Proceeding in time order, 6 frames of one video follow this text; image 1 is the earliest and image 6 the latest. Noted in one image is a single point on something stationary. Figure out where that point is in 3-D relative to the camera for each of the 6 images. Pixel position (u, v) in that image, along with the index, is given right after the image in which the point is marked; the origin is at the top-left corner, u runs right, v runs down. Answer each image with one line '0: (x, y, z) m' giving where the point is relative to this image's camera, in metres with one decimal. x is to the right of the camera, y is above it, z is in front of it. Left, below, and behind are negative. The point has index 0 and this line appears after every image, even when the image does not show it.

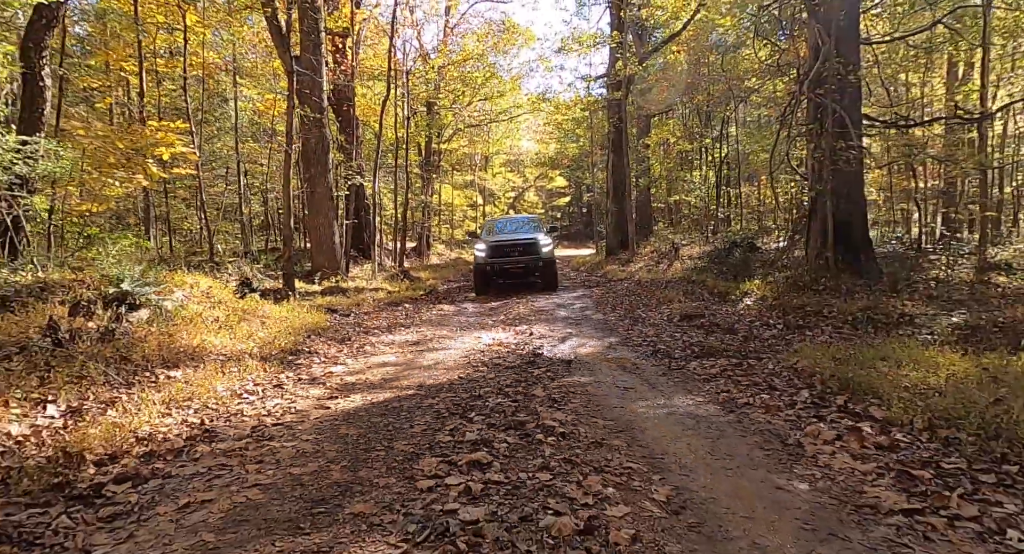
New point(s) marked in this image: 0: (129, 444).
0: (-2.6, -1.1, +6.2) m
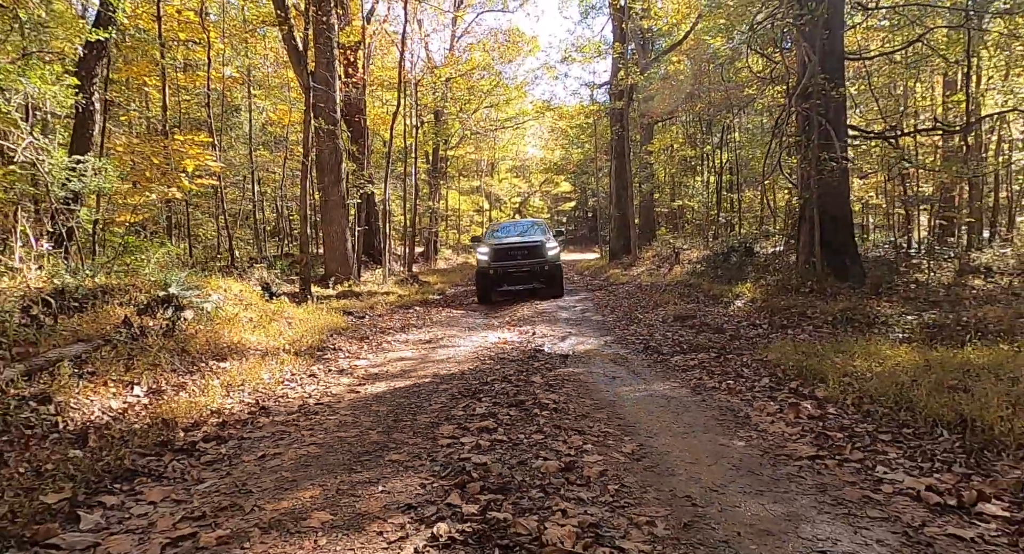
0: (-2.6, -1.2, +7.4) m
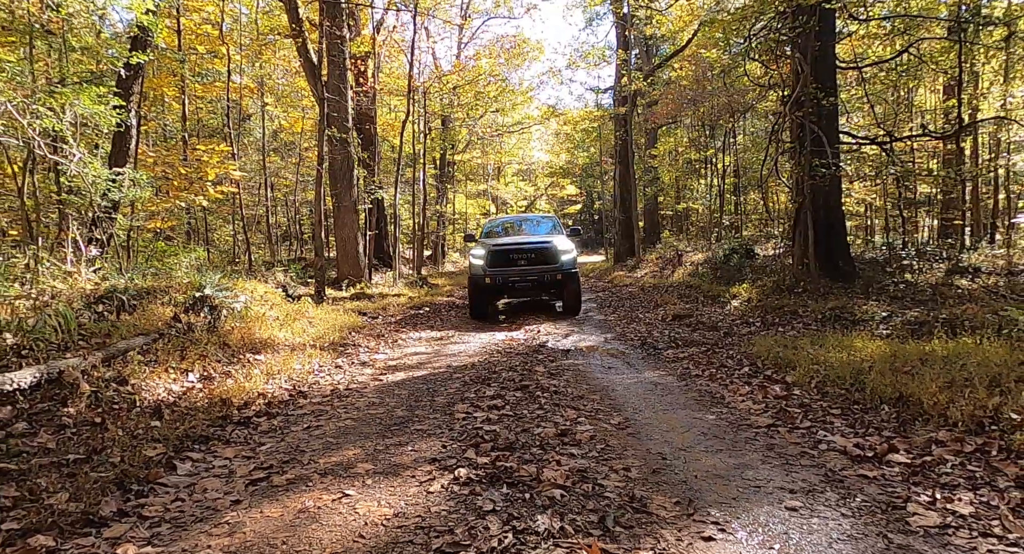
0: (-2.5, -1.2, +8.3) m
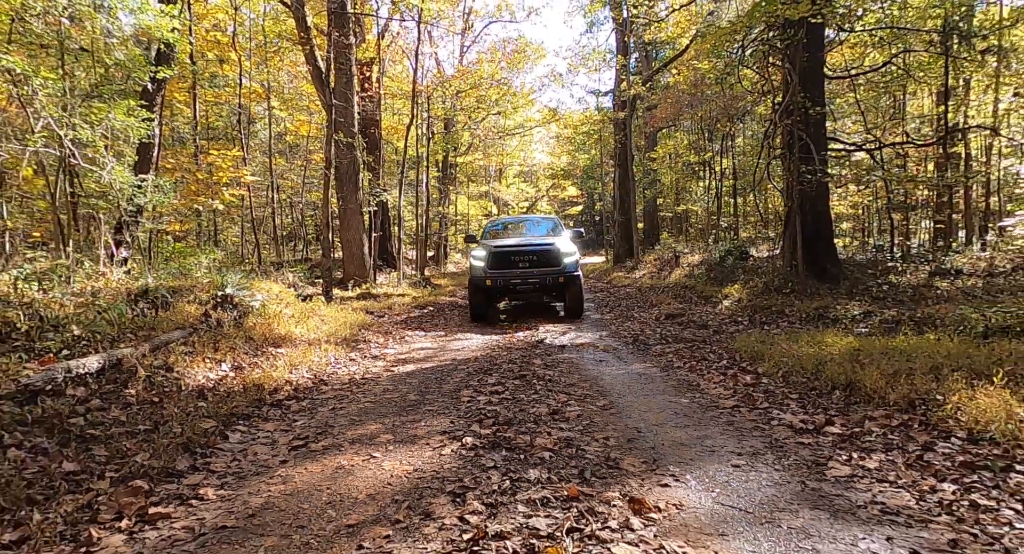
0: (-2.5, -1.2, +9.2) m
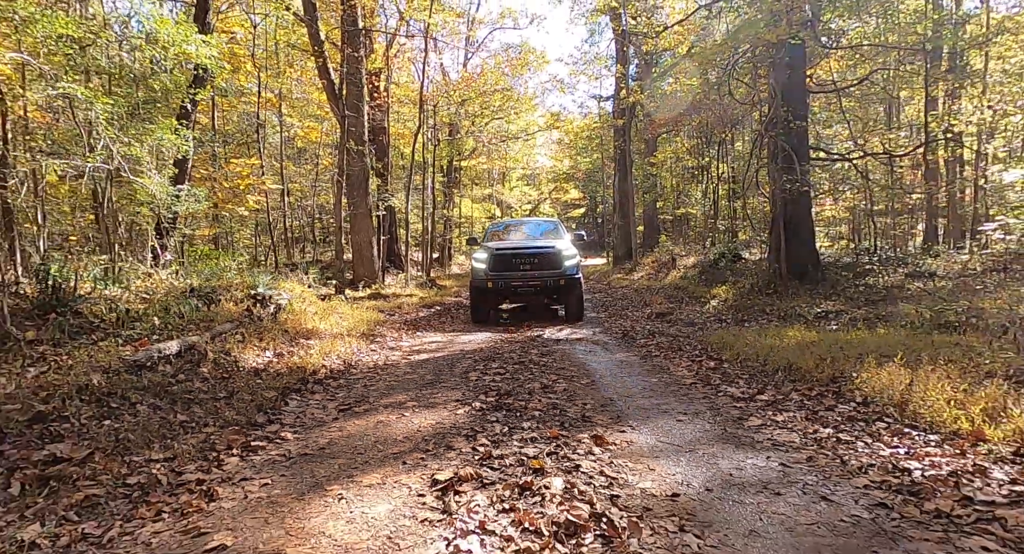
0: (-2.5, -1.2, +10.7) m
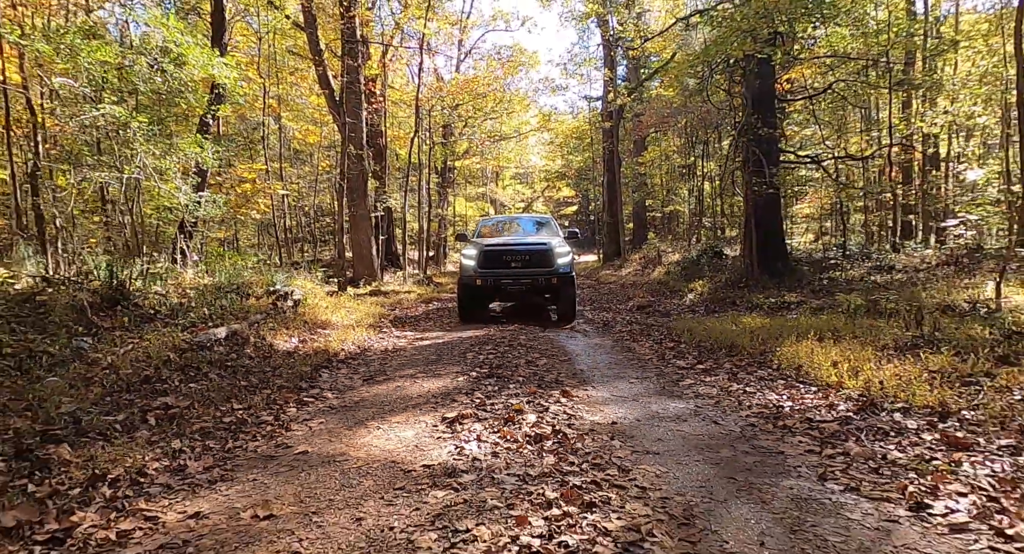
0: (-2.6, -1.2, +12.3) m
